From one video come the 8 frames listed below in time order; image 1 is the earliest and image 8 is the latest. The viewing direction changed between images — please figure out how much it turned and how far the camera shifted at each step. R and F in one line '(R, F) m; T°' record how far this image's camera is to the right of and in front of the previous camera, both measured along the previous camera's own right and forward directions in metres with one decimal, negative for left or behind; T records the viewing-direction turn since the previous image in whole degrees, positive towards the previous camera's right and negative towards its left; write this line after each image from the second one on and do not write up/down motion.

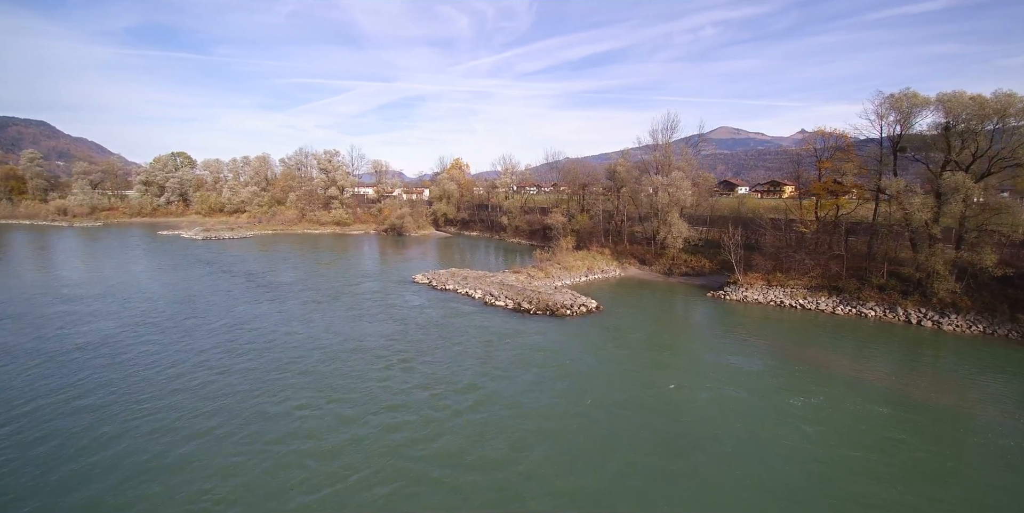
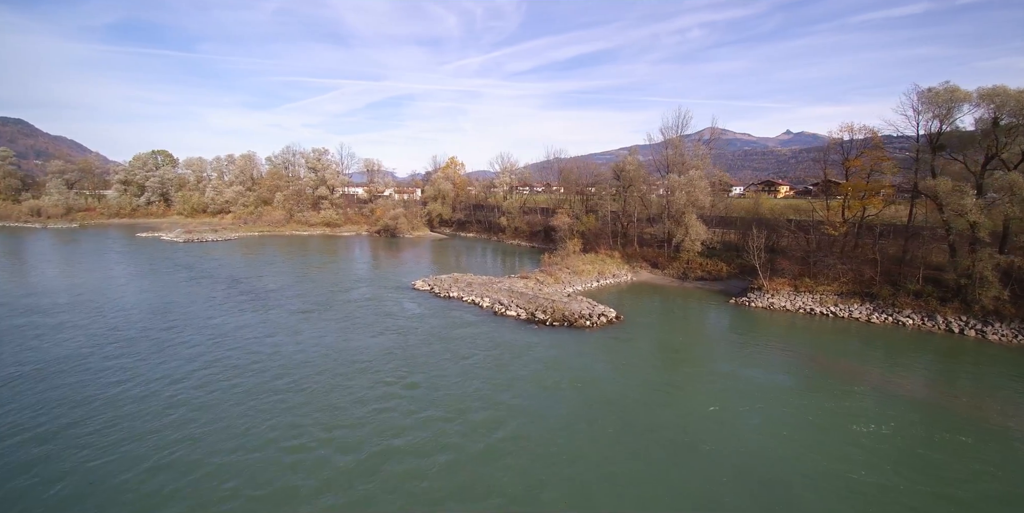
(-1.2, +2.4) m; +1°
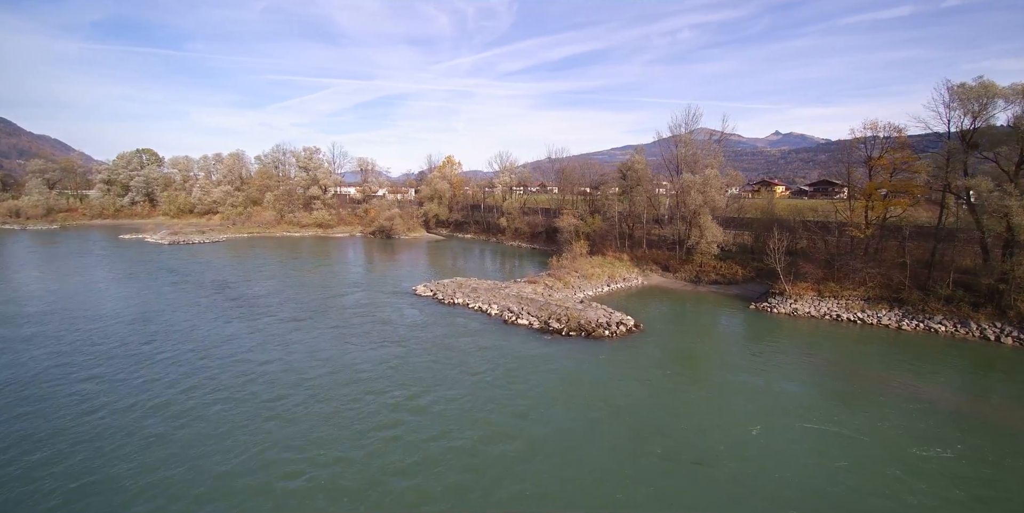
(-0.9, +1.8) m; +1°
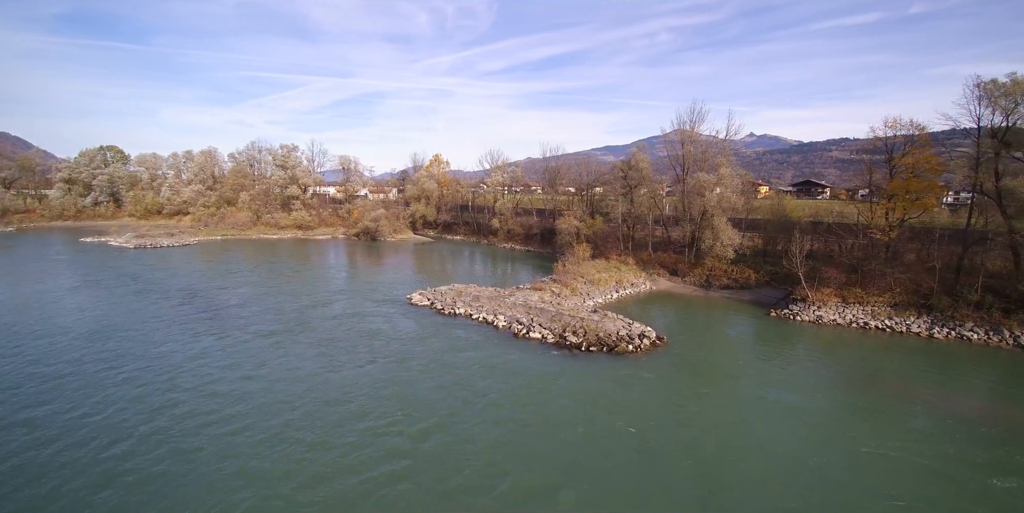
(-1.3, +2.3) m; +2°
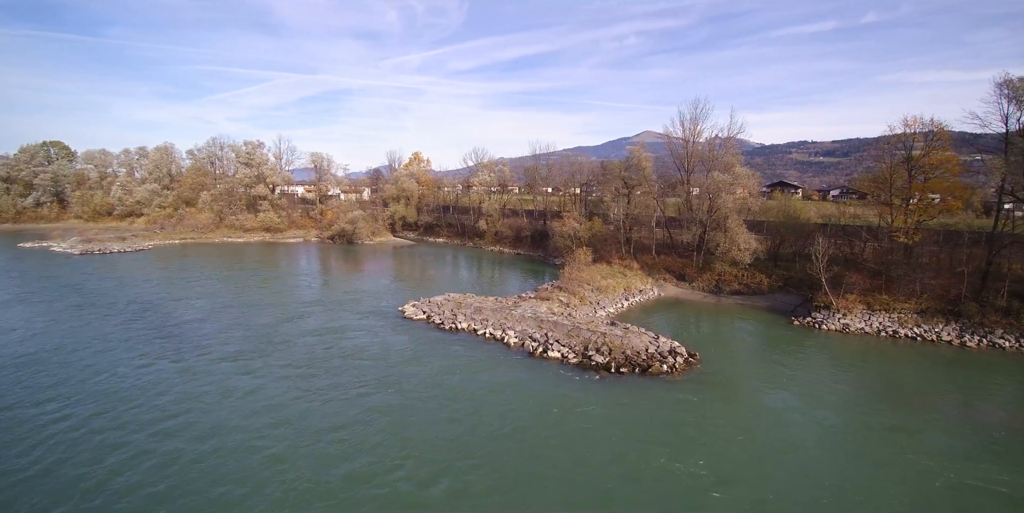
(-1.7, +2.7) m; +4°
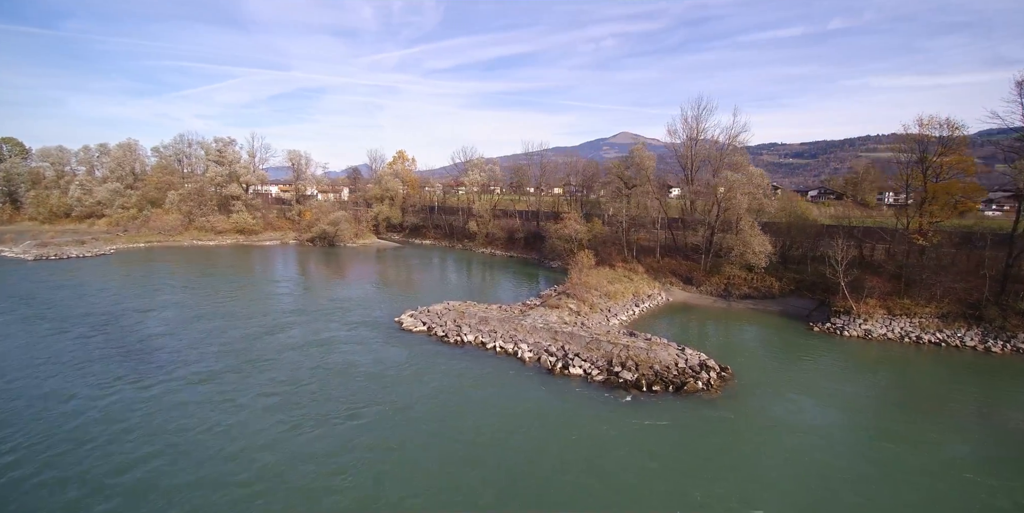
(-1.3, +1.9) m; +3°
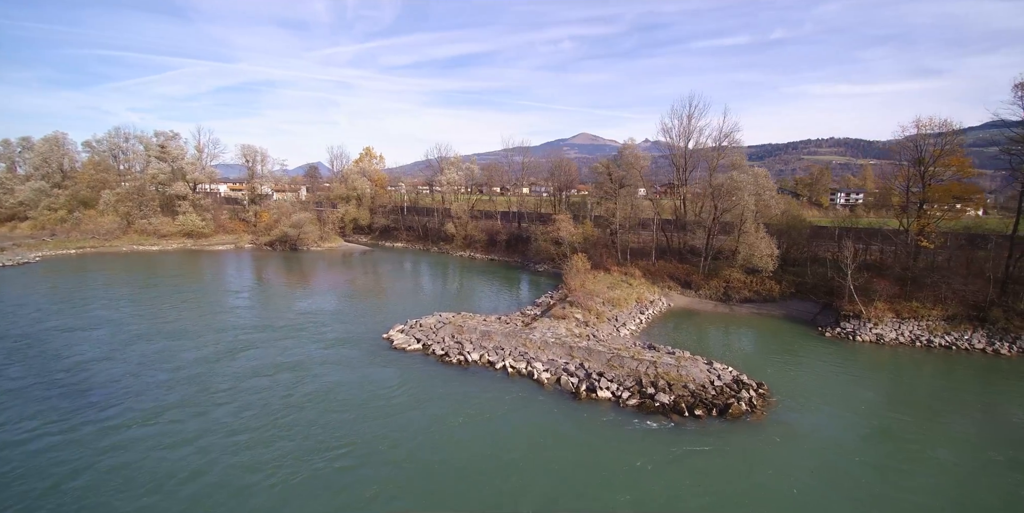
(-1.8, +2.3) m; +5°
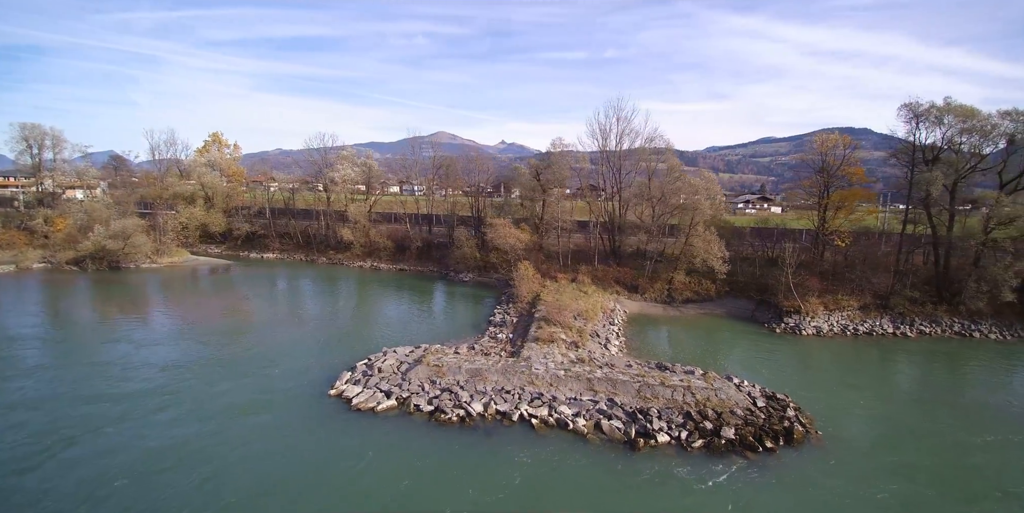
(-4.2, +4.4) m; +18°
